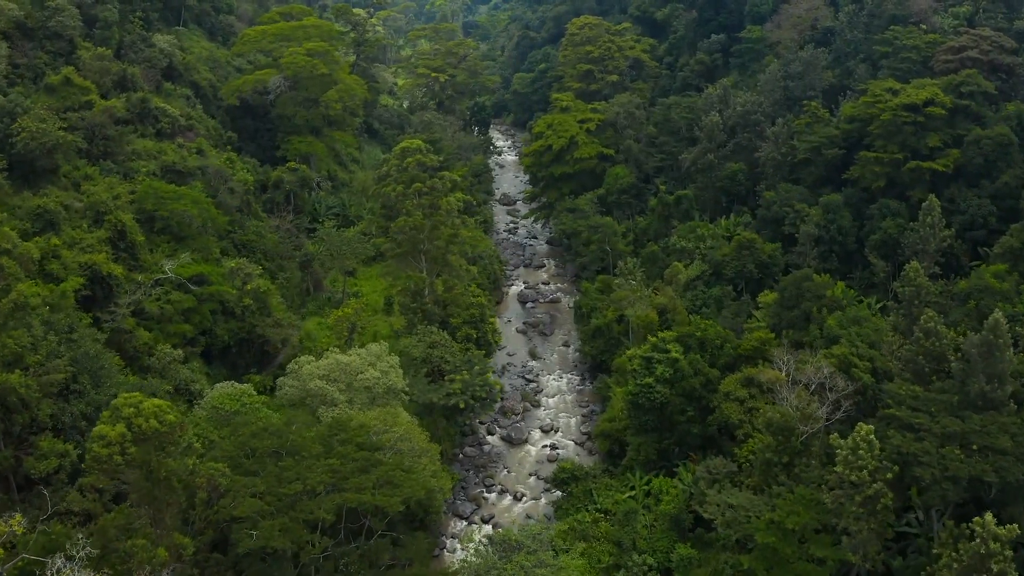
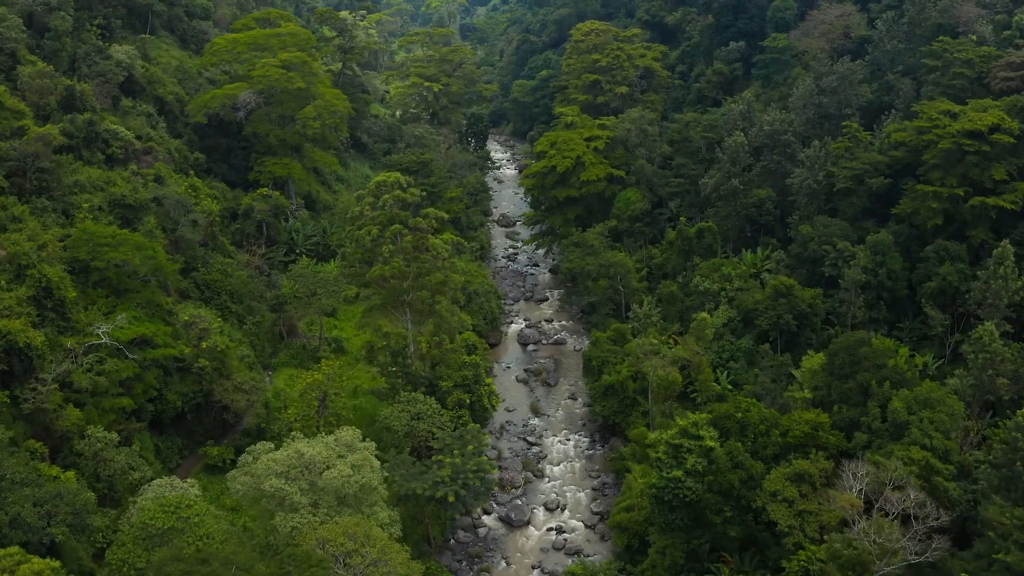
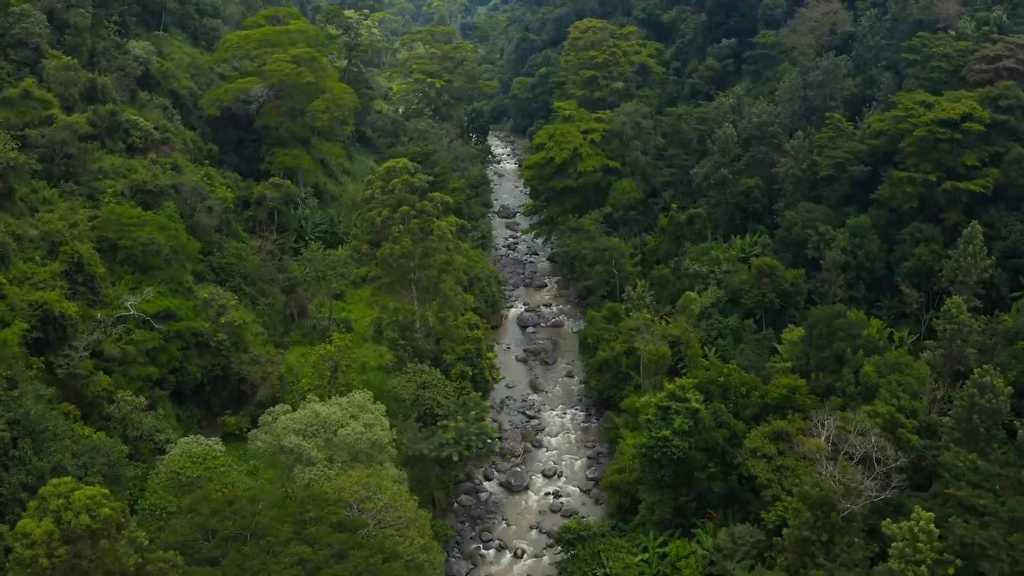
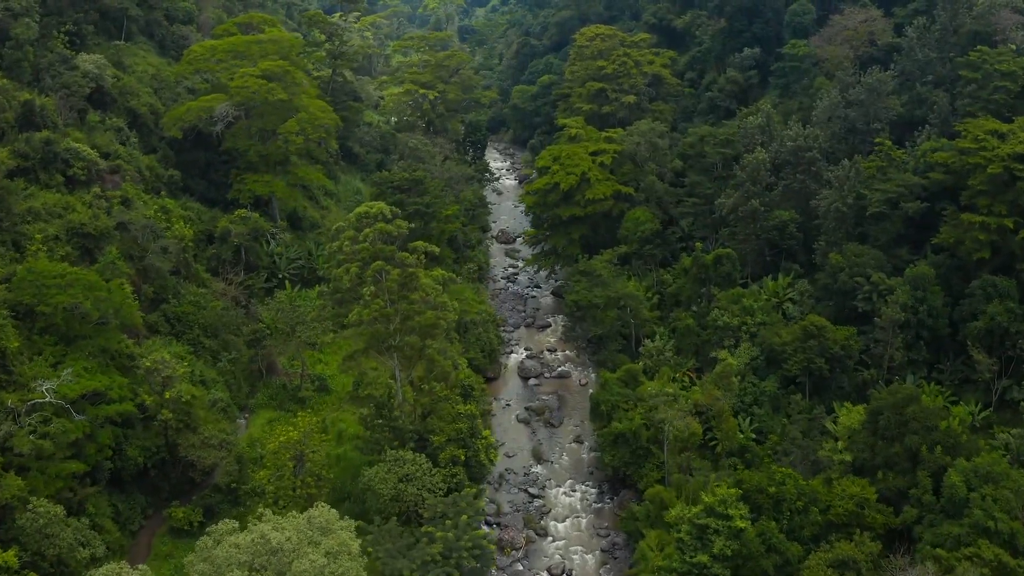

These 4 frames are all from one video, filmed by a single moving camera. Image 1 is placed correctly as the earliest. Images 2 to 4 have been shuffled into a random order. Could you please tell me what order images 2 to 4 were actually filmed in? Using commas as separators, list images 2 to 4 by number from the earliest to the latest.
3, 2, 4
